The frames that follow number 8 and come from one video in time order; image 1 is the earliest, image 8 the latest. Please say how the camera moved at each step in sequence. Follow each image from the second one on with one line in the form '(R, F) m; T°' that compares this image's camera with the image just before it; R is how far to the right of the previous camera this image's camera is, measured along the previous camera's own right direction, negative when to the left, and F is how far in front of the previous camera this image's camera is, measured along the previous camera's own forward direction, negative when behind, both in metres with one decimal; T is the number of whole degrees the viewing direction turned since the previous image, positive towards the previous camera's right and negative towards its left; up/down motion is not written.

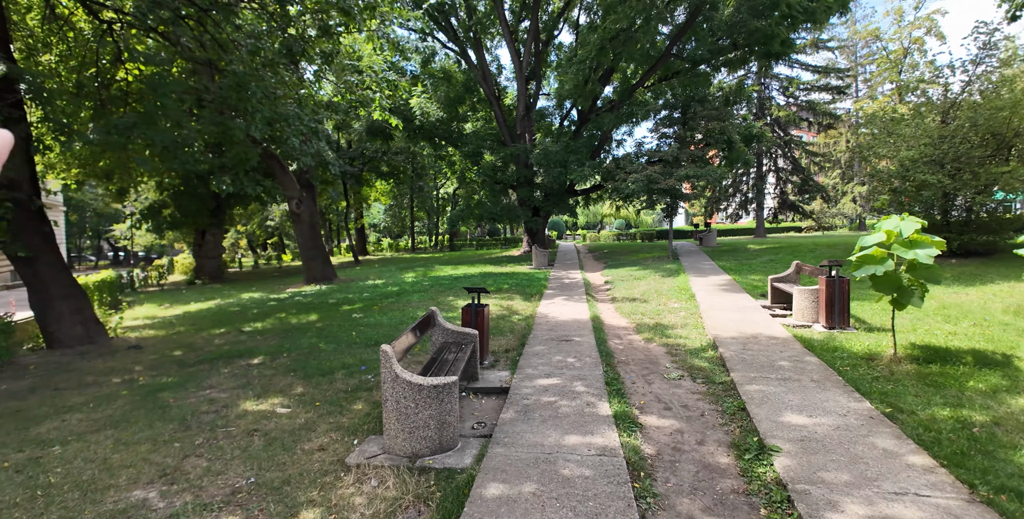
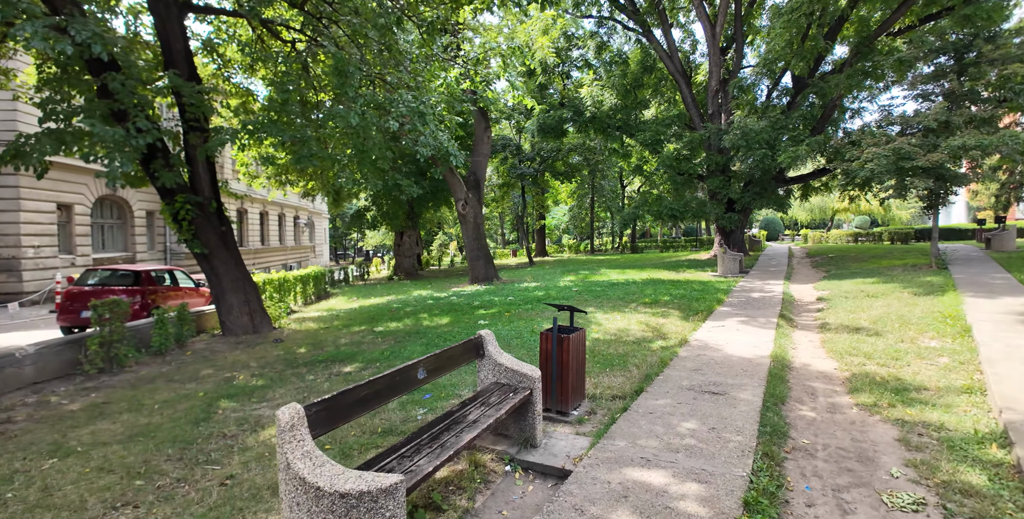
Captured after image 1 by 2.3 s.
(+0.8, +1.9) m; -23°
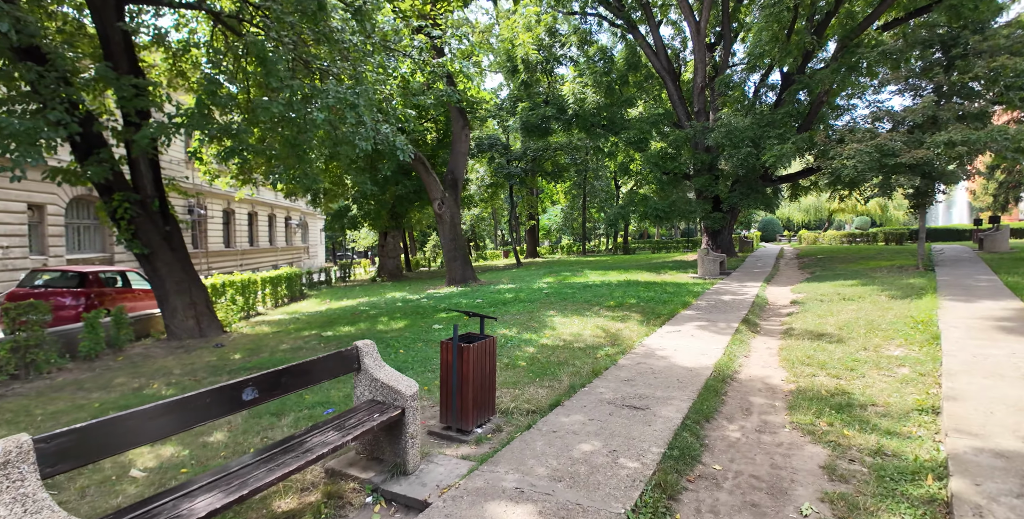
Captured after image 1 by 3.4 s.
(+0.8, +0.4) m; 0°
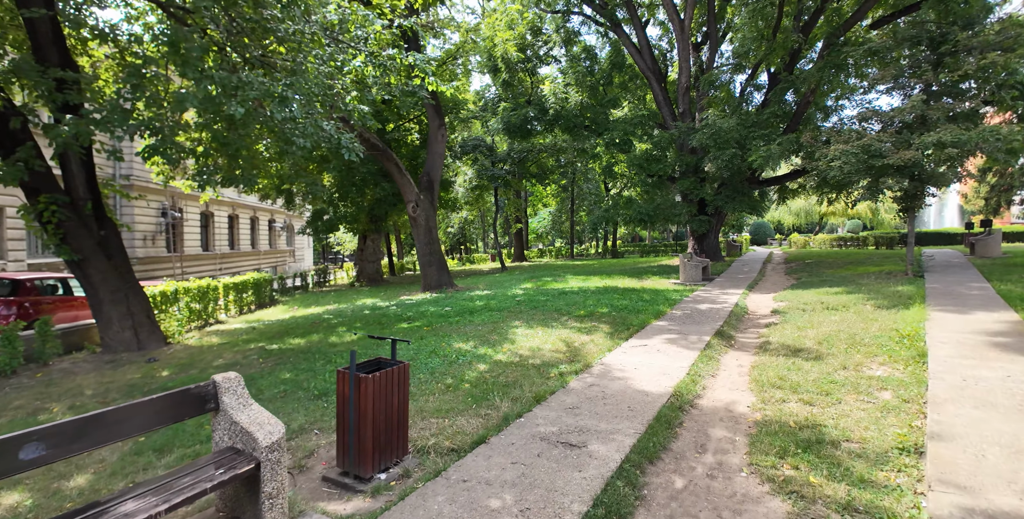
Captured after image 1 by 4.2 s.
(+0.6, +0.6) m; 0°
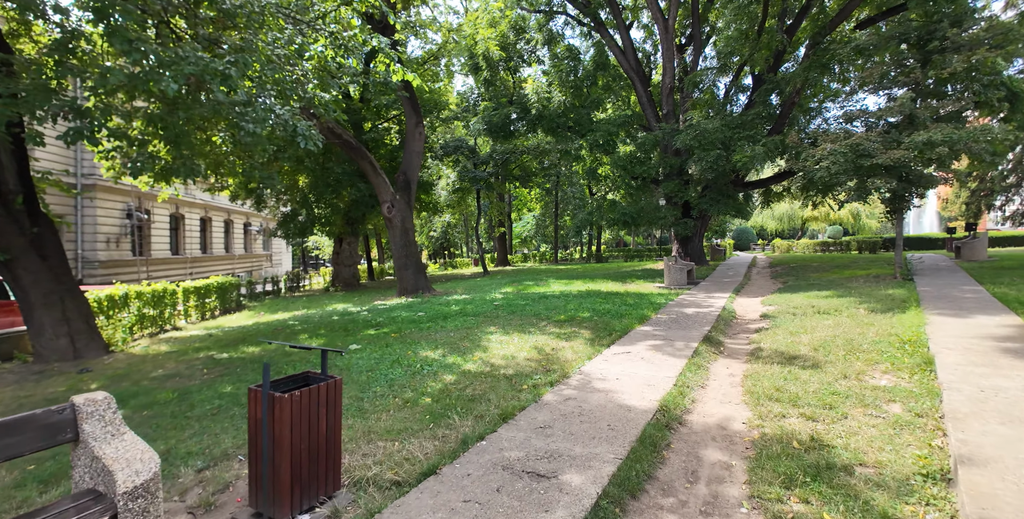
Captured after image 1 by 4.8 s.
(+0.2, +0.6) m; +2°
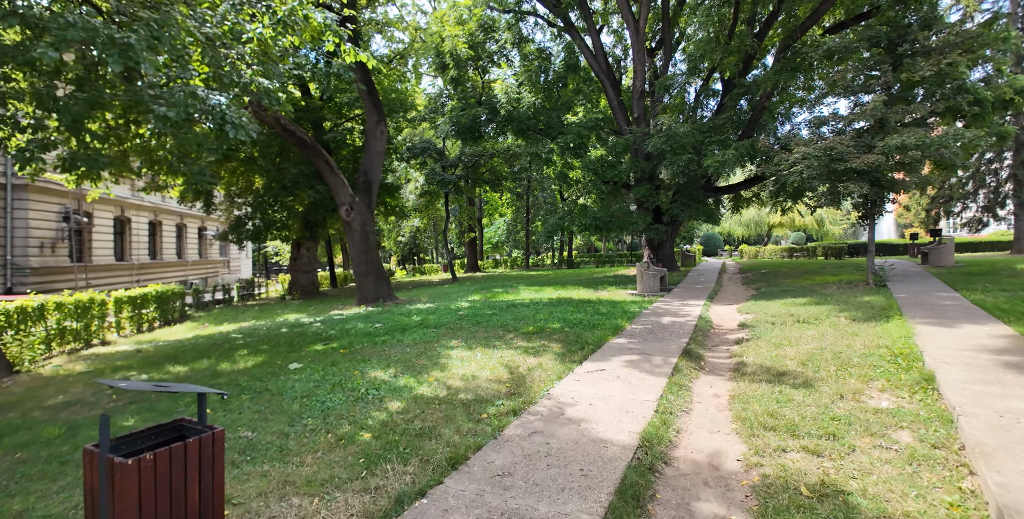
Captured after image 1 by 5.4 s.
(+0.1, +0.6) m; +3°
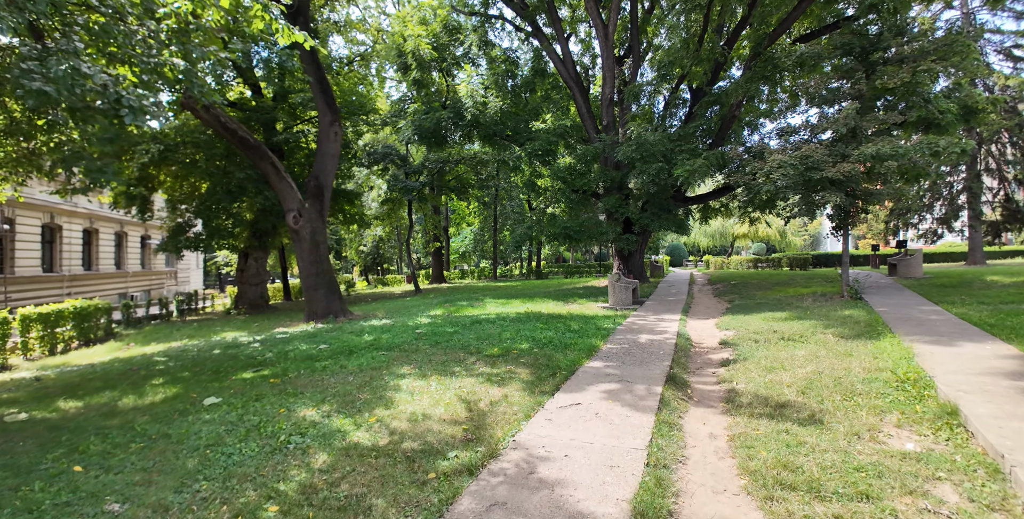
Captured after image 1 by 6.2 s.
(+0.1, +0.8) m; +4°
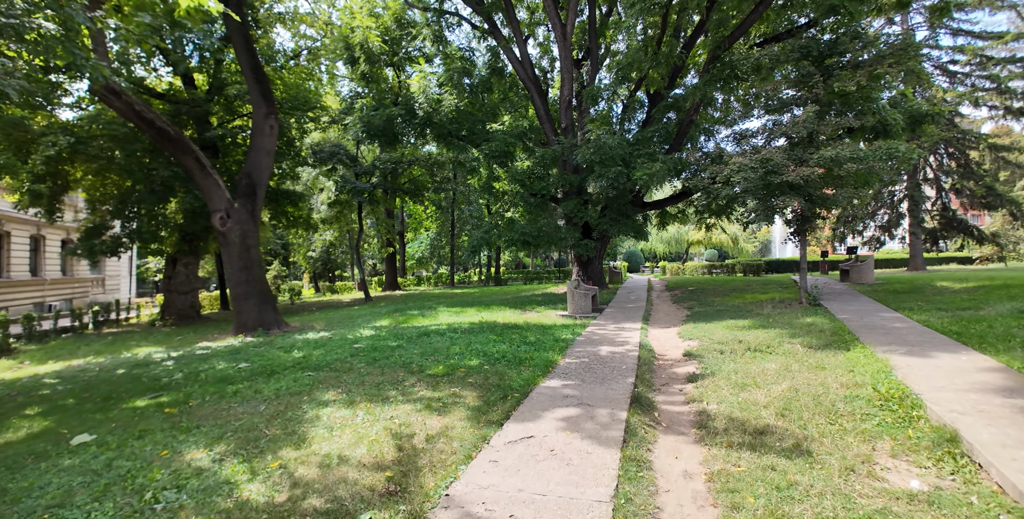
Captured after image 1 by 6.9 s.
(+0.1, +0.7) m; +5°
